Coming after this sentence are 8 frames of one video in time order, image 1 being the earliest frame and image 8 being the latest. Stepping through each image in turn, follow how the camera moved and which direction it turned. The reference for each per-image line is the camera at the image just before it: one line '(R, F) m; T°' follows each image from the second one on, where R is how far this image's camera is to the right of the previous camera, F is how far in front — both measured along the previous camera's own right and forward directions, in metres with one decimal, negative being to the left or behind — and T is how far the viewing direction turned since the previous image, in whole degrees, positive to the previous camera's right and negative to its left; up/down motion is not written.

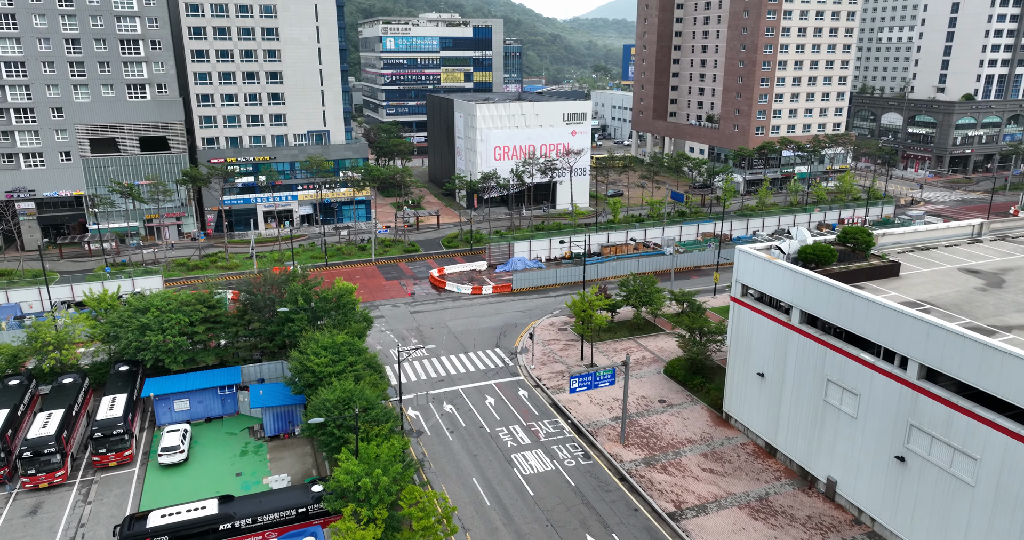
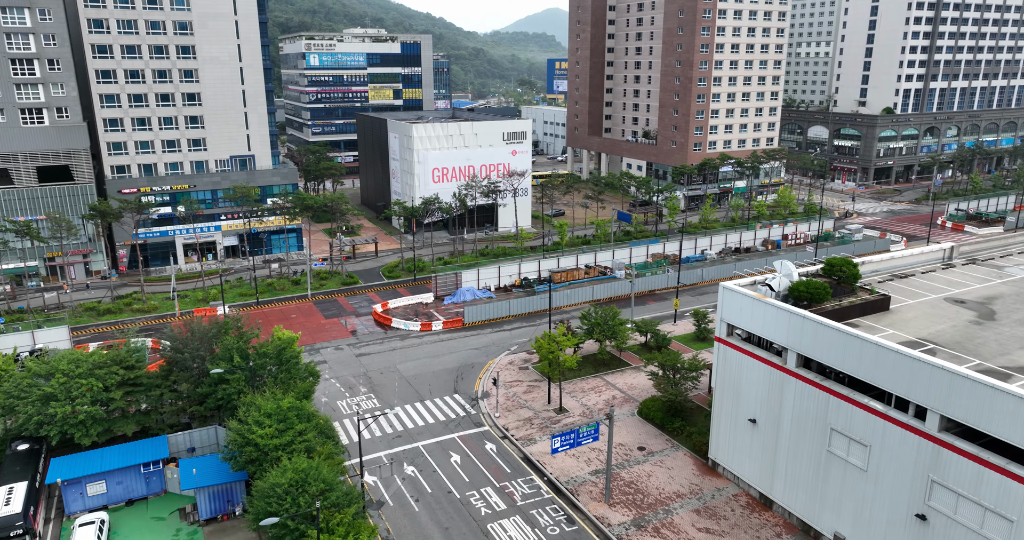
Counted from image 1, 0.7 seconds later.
(-2.0, +4.0) m; +6°
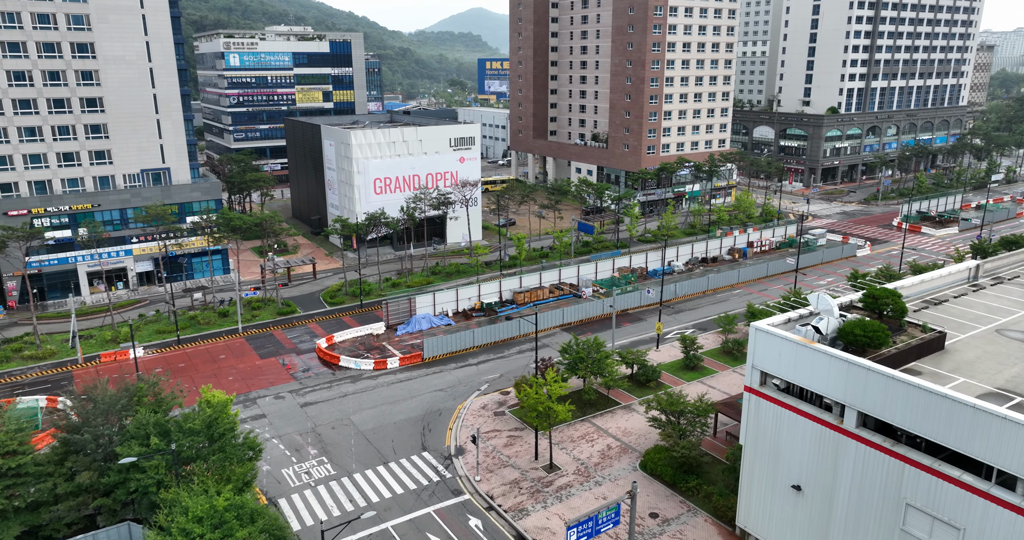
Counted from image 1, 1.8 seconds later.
(-2.5, +7.0) m; +6°
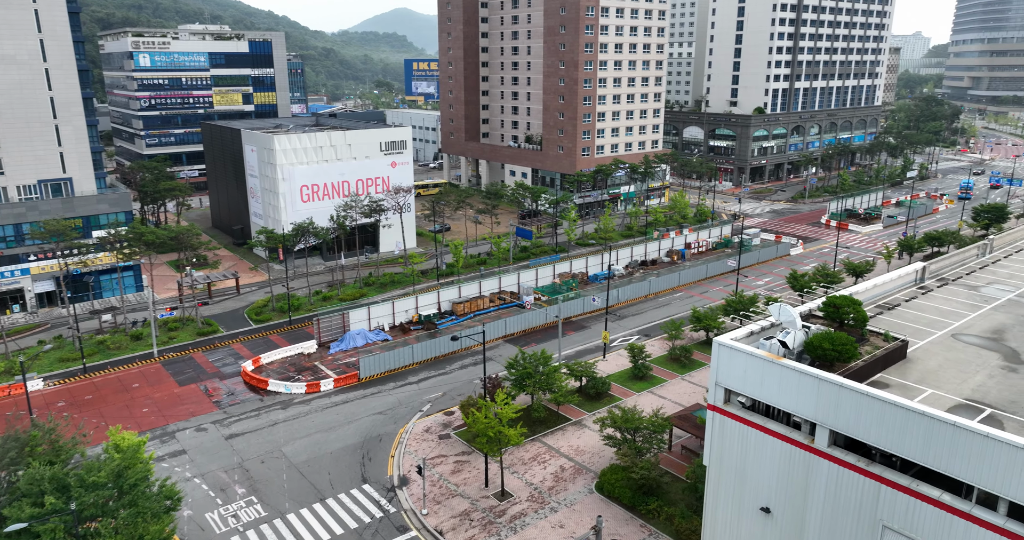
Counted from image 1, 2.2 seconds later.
(-0.6, +2.6) m; +6°
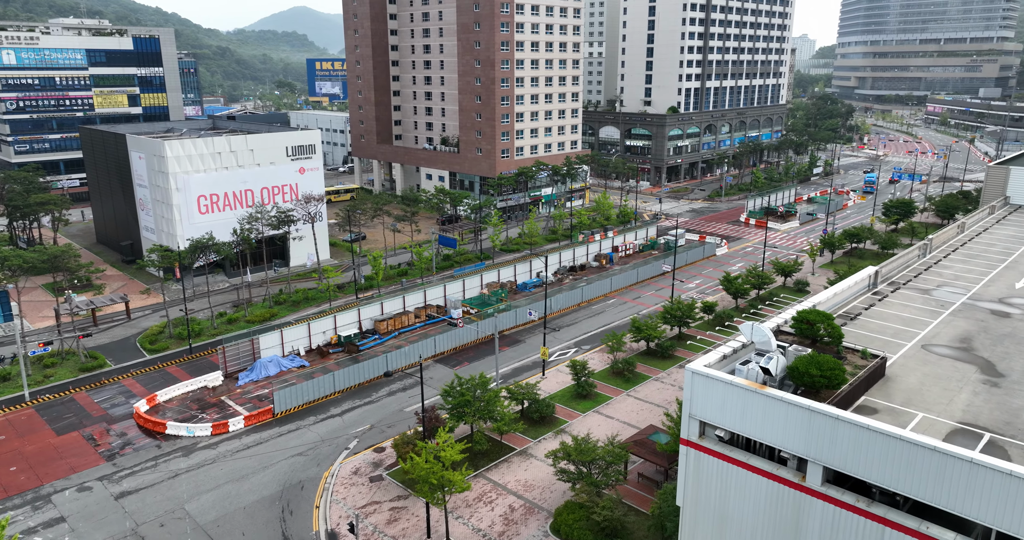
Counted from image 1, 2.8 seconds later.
(-1.2, +4.1) m; +7°
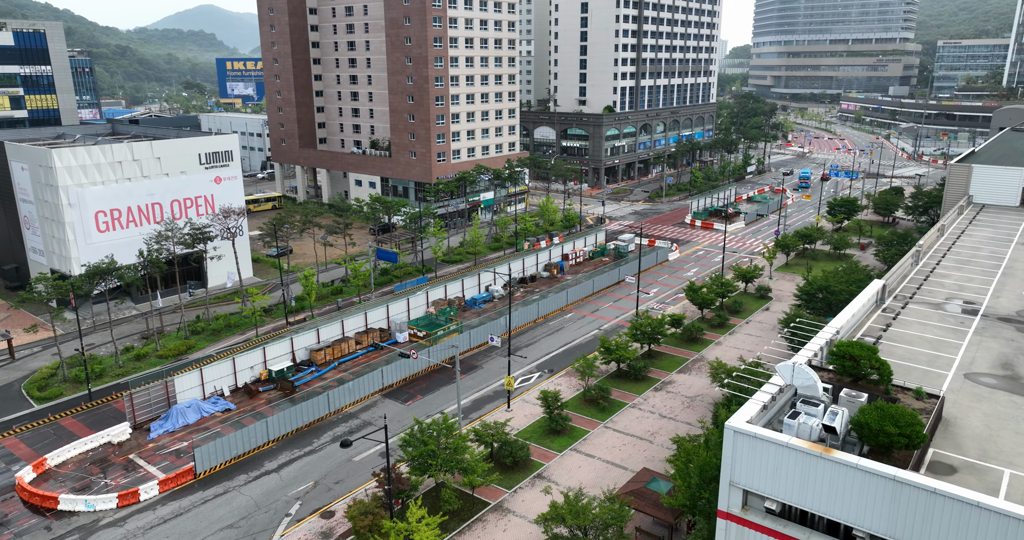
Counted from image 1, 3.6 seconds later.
(-2.1, +5.7) m; +6°
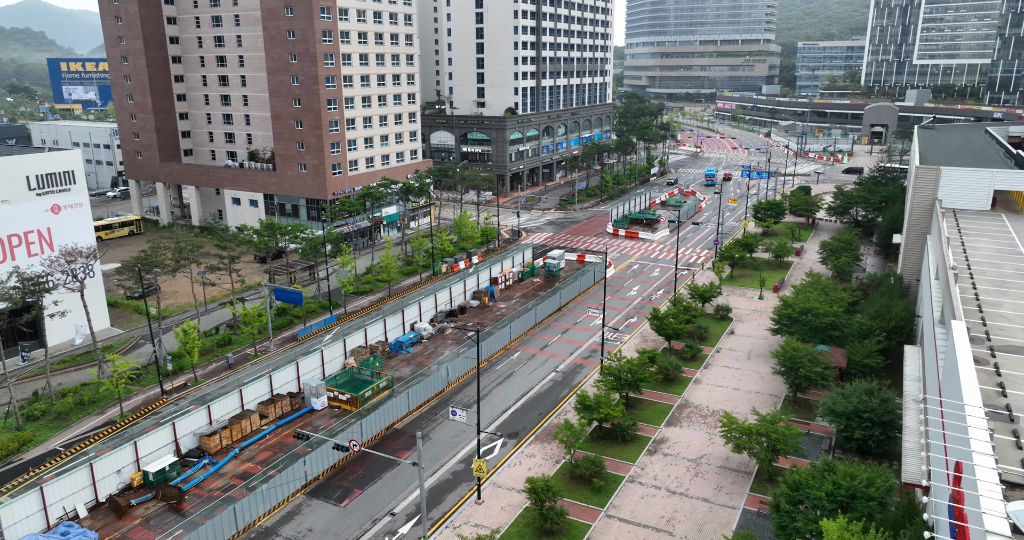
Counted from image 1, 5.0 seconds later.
(-4.1, +10.3) m; +10°
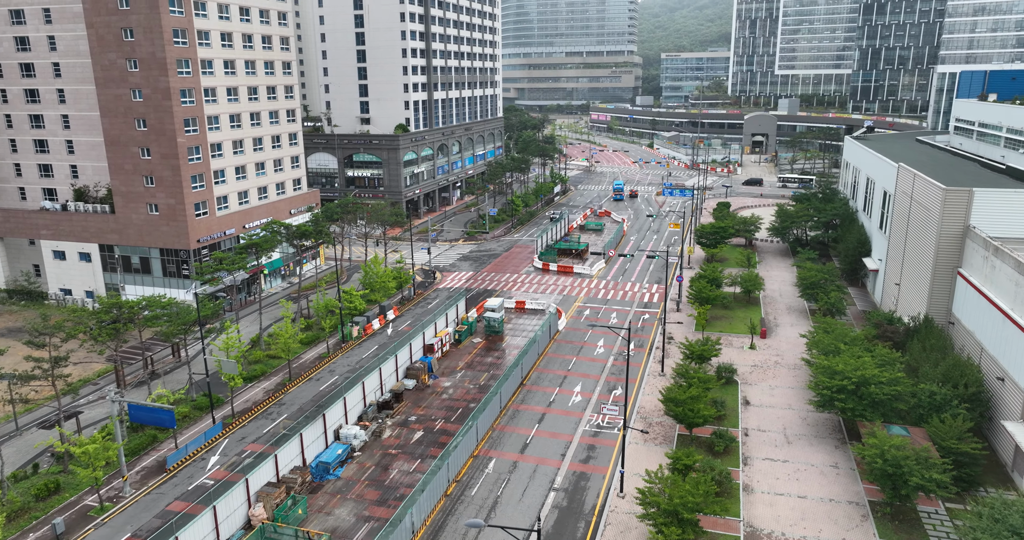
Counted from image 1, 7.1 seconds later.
(-5.5, +14.8) m; +11°
